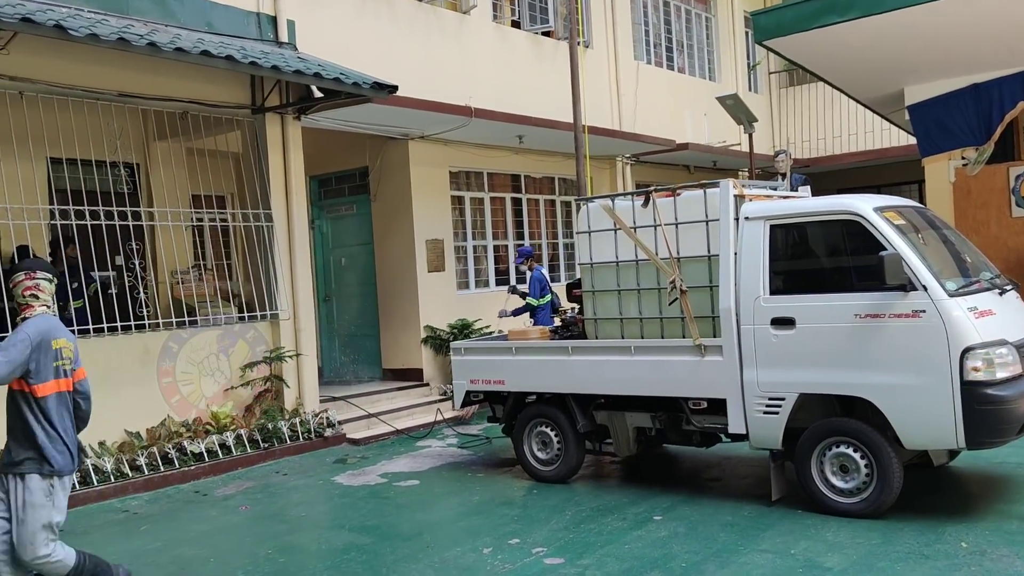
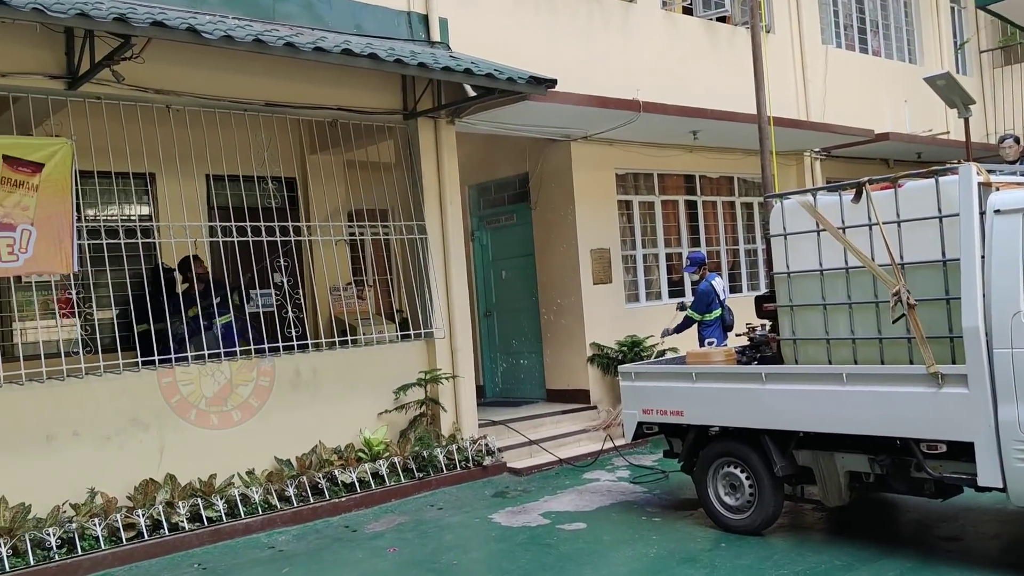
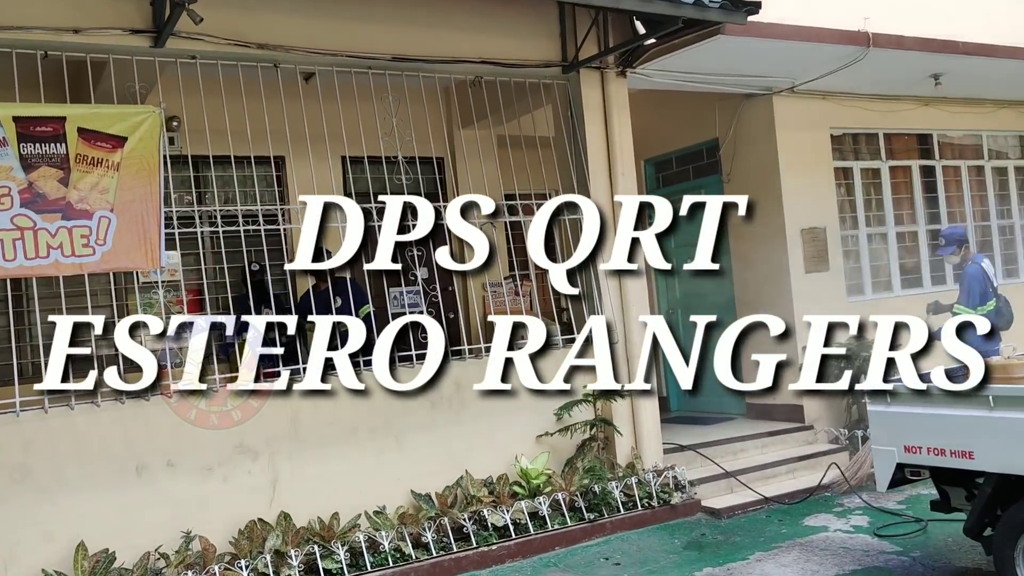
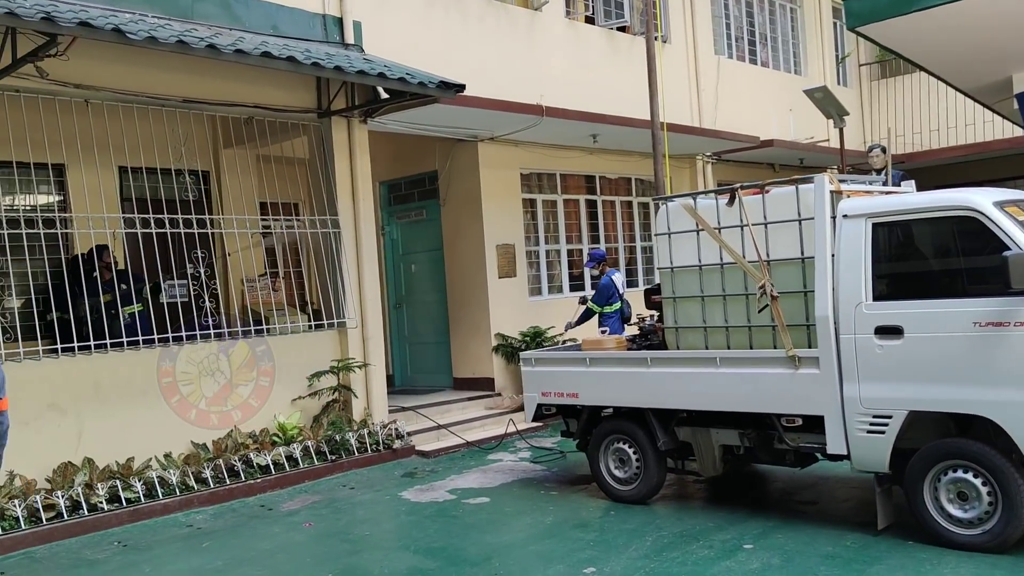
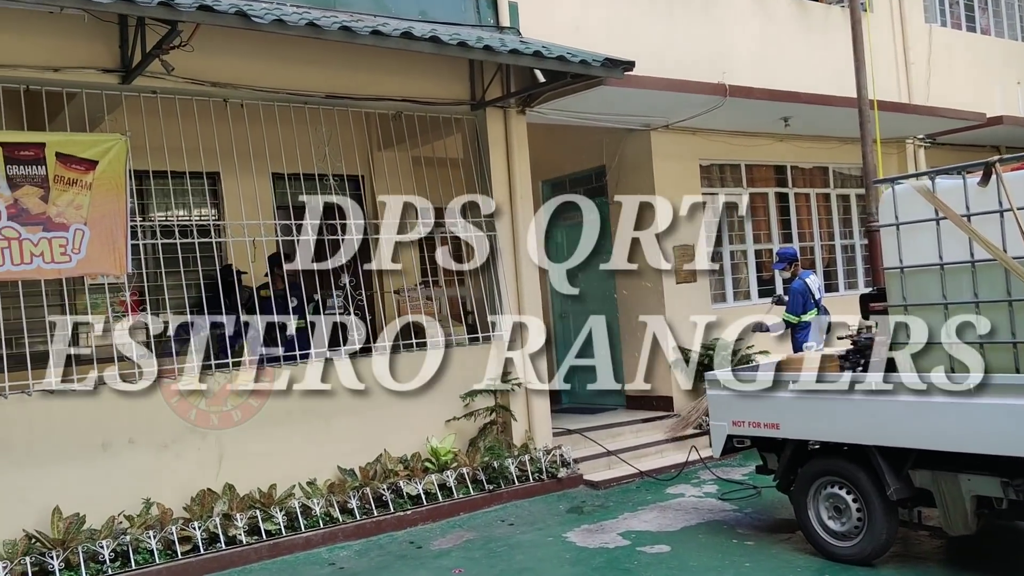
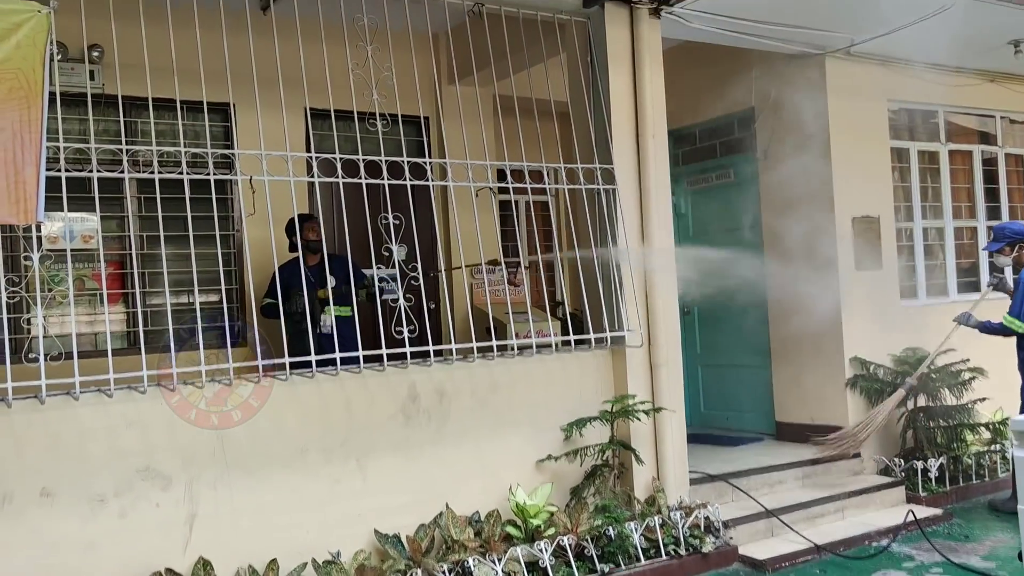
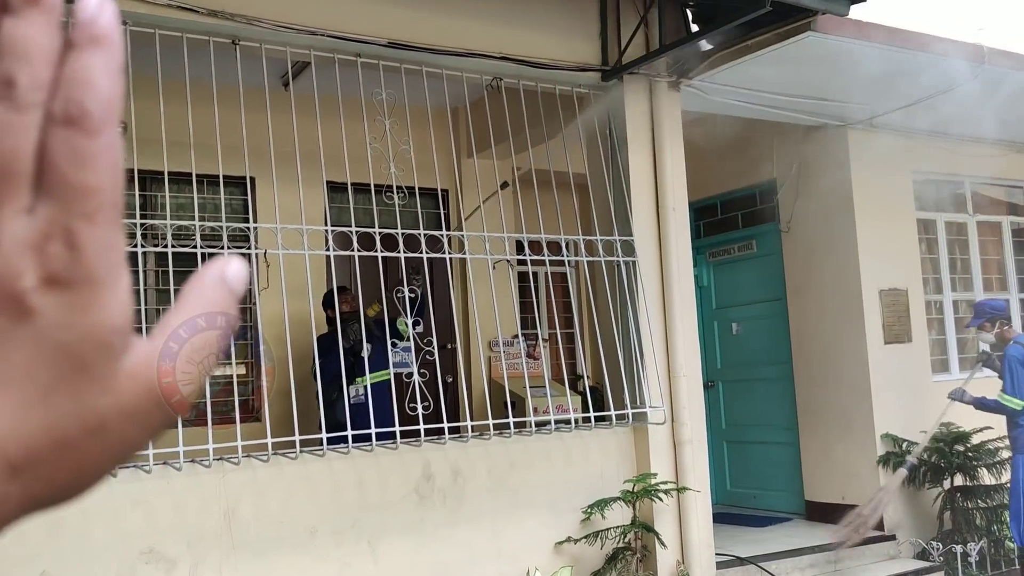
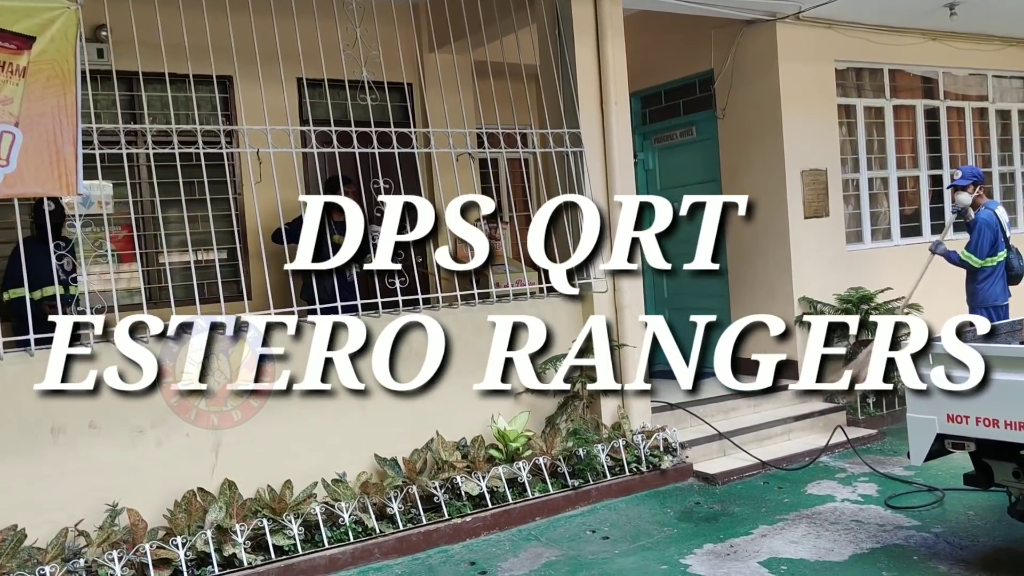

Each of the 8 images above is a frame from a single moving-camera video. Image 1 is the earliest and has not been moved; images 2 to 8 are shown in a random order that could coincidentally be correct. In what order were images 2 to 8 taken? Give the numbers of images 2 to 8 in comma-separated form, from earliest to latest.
4, 2, 5, 3, 8, 6, 7
